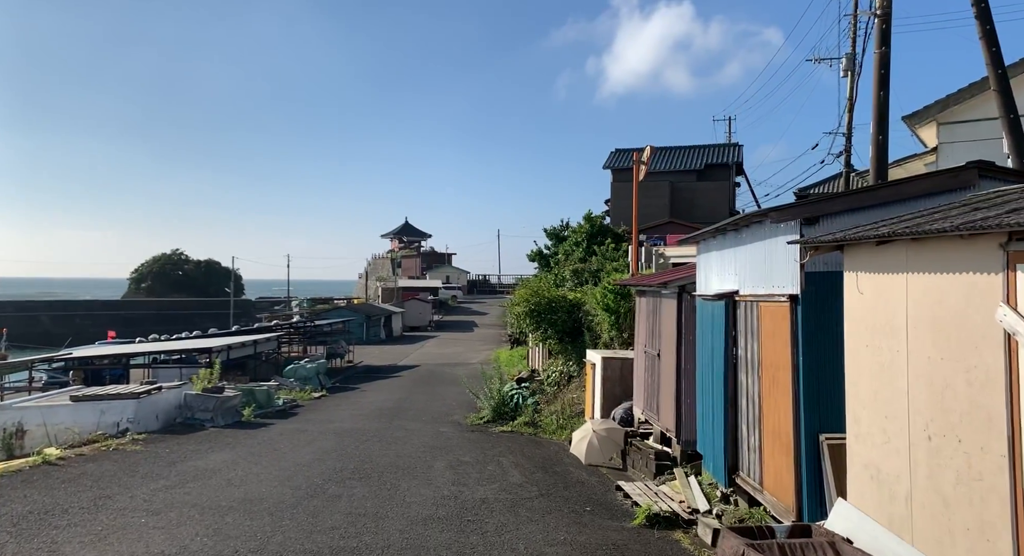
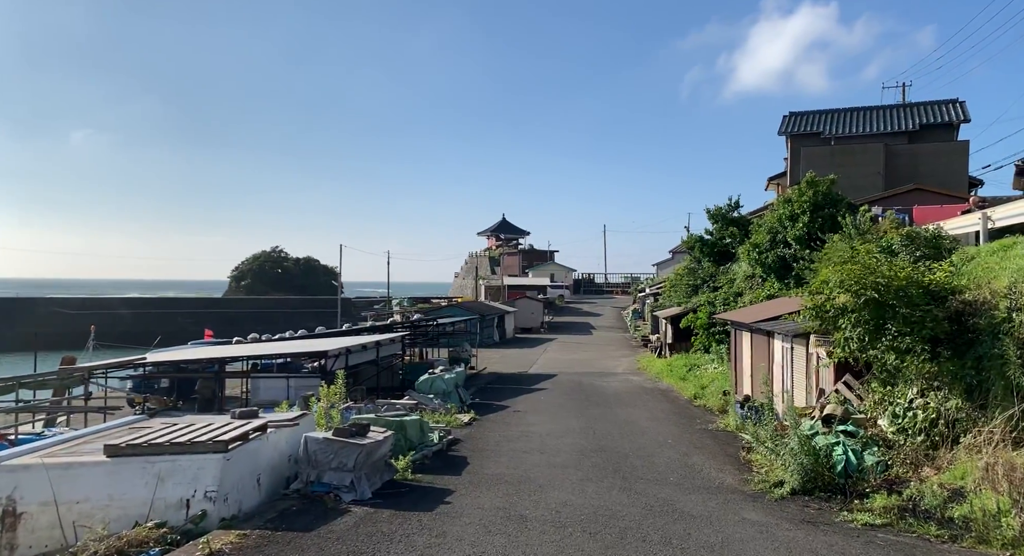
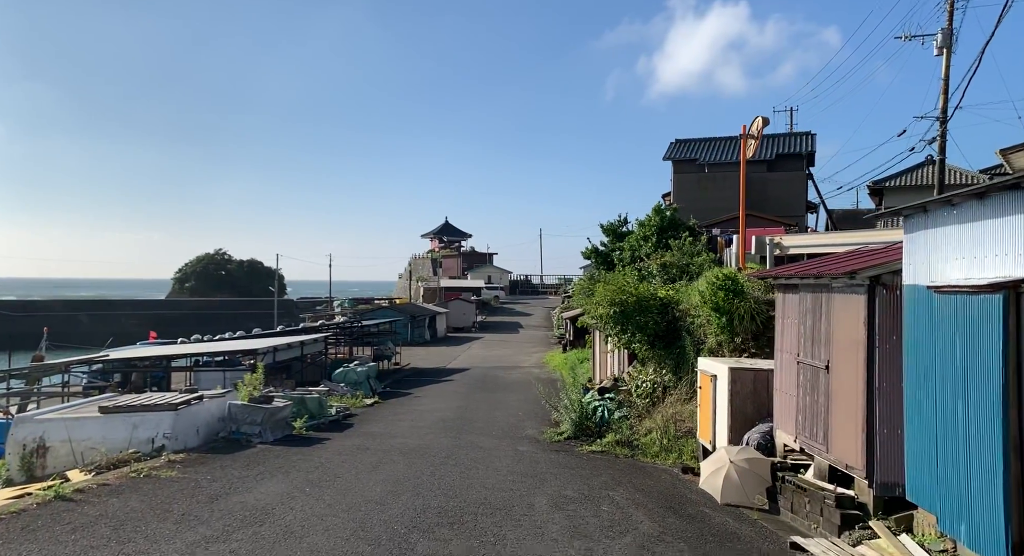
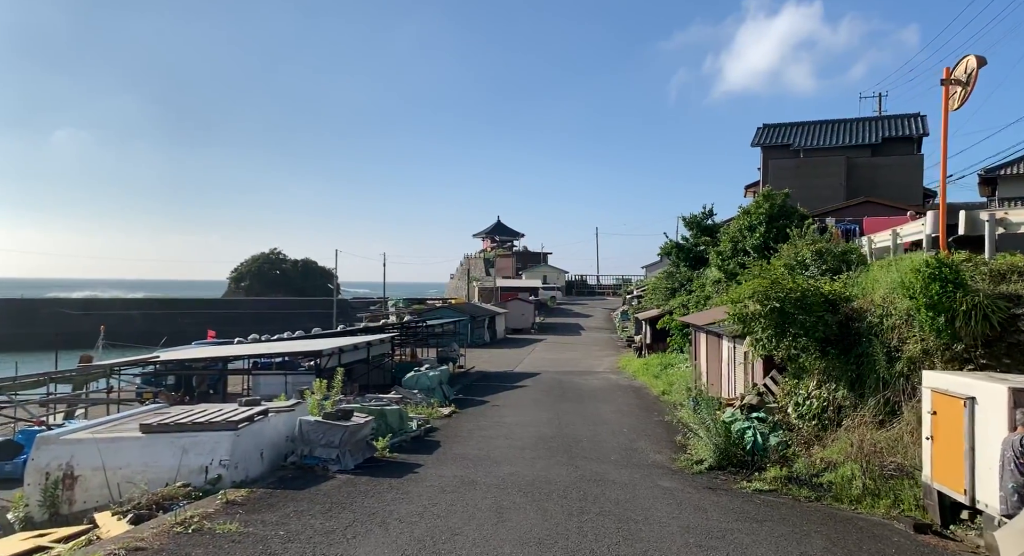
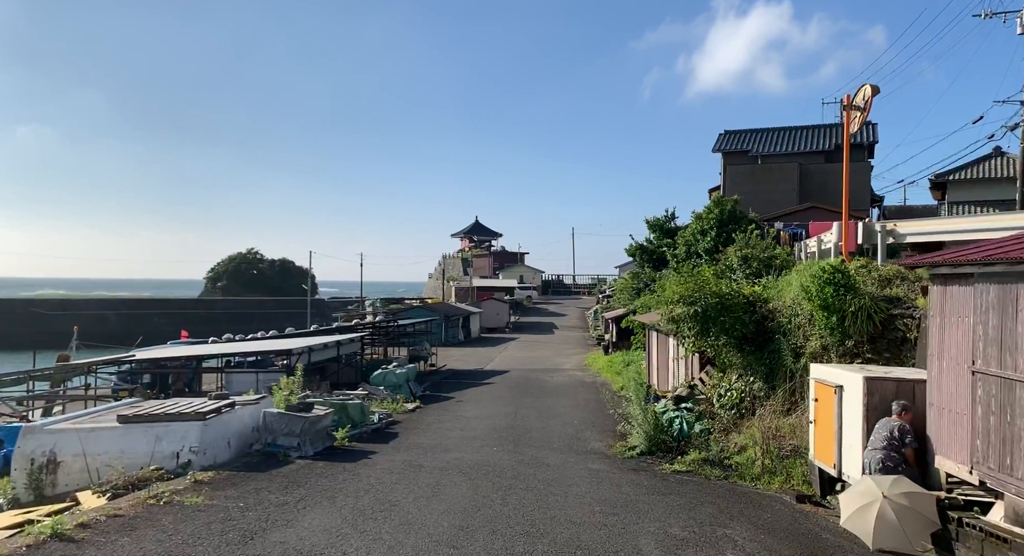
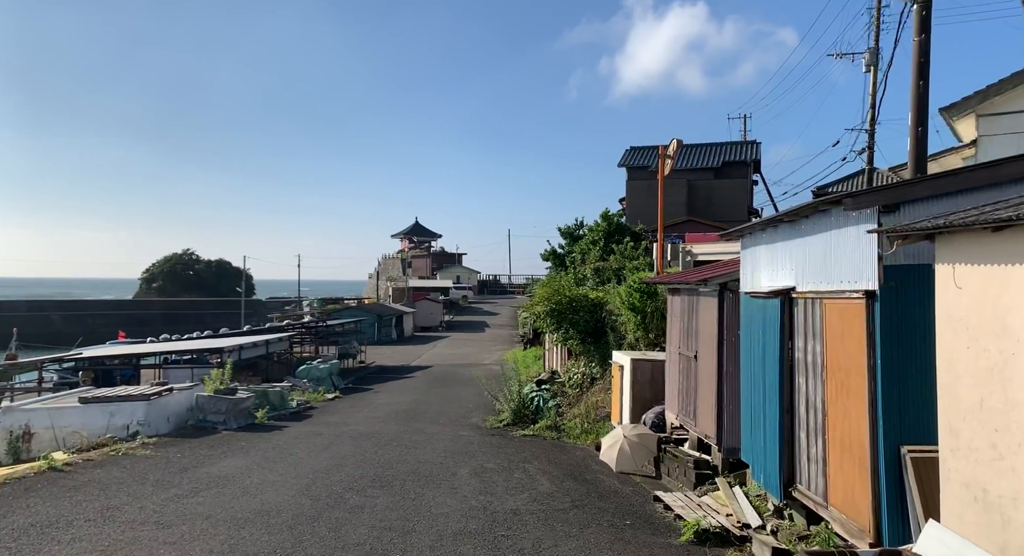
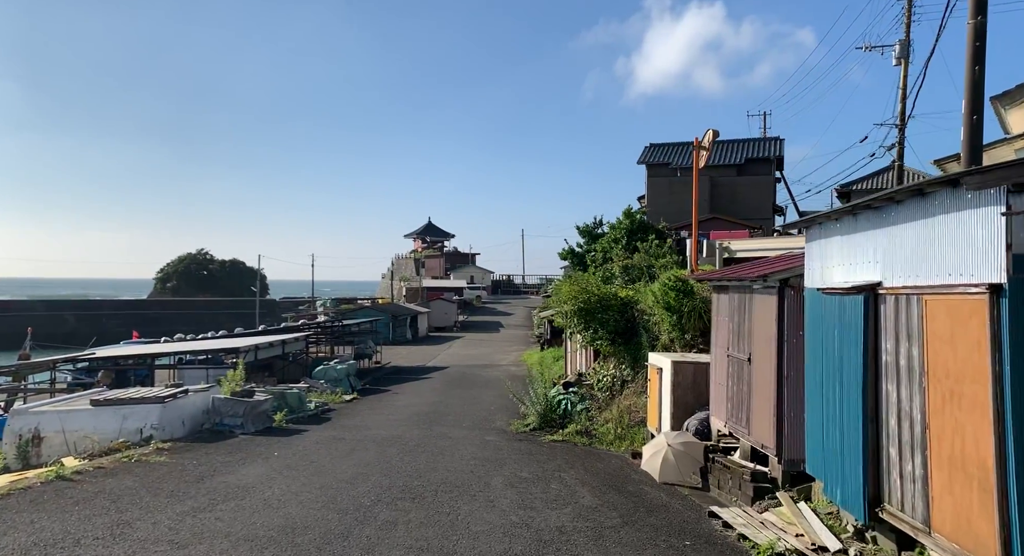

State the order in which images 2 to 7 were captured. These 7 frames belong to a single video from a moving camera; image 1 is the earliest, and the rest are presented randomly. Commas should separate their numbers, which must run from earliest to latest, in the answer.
6, 7, 3, 5, 4, 2
